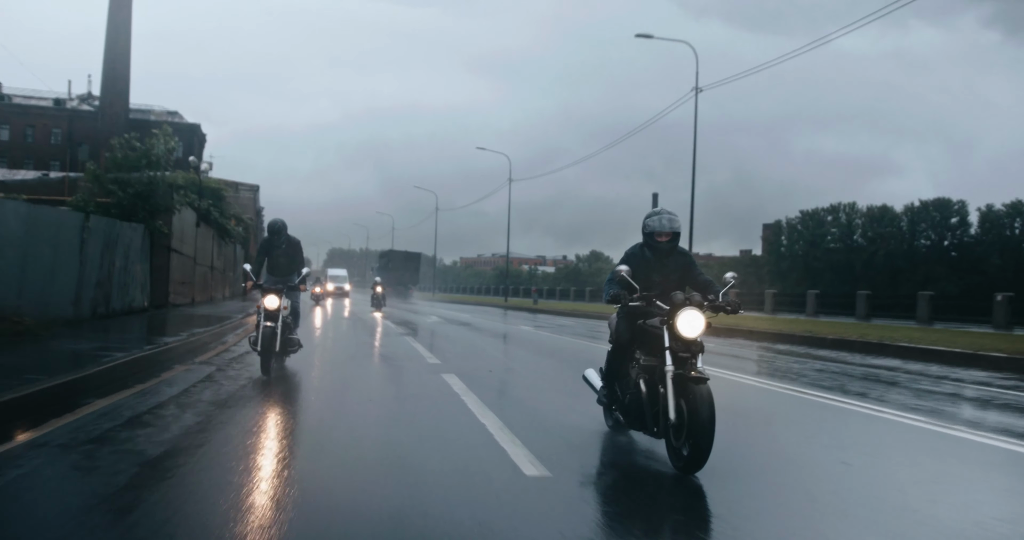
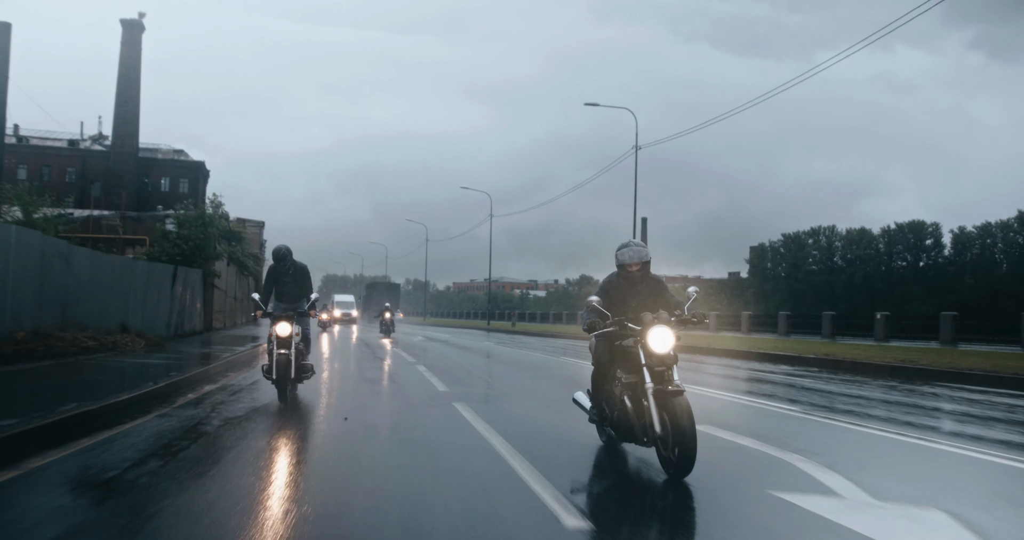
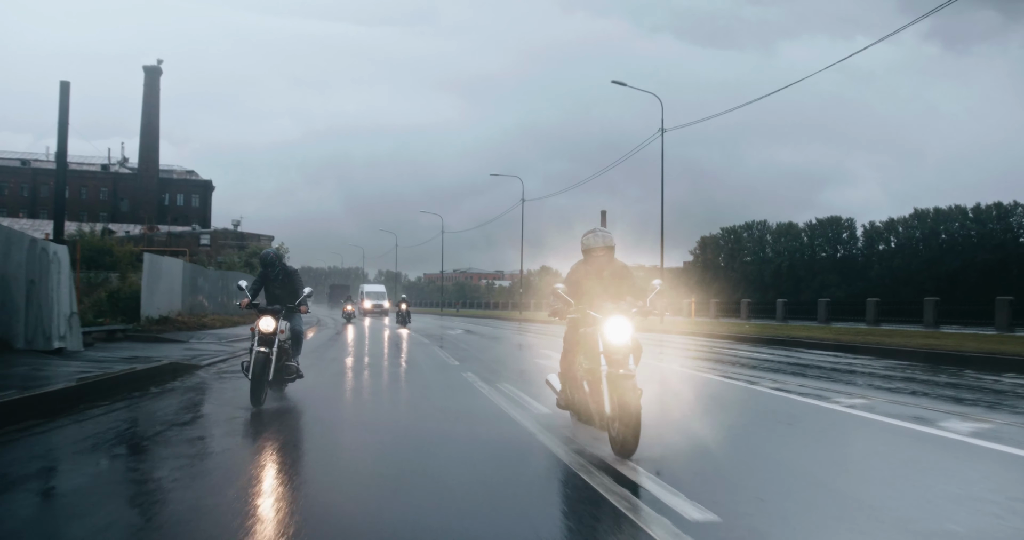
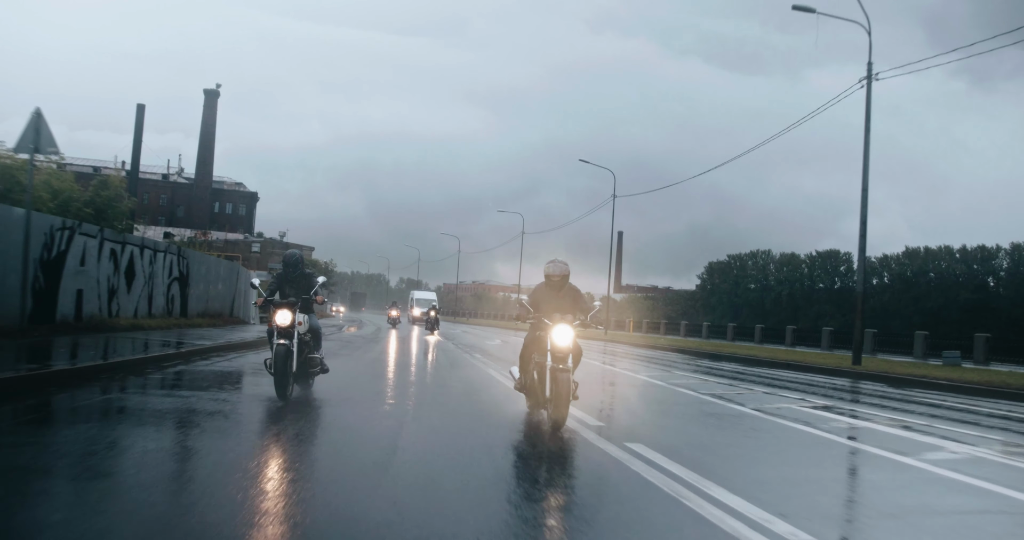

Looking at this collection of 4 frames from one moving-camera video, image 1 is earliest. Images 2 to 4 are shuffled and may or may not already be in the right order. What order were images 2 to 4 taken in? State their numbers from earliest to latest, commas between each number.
2, 3, 4
